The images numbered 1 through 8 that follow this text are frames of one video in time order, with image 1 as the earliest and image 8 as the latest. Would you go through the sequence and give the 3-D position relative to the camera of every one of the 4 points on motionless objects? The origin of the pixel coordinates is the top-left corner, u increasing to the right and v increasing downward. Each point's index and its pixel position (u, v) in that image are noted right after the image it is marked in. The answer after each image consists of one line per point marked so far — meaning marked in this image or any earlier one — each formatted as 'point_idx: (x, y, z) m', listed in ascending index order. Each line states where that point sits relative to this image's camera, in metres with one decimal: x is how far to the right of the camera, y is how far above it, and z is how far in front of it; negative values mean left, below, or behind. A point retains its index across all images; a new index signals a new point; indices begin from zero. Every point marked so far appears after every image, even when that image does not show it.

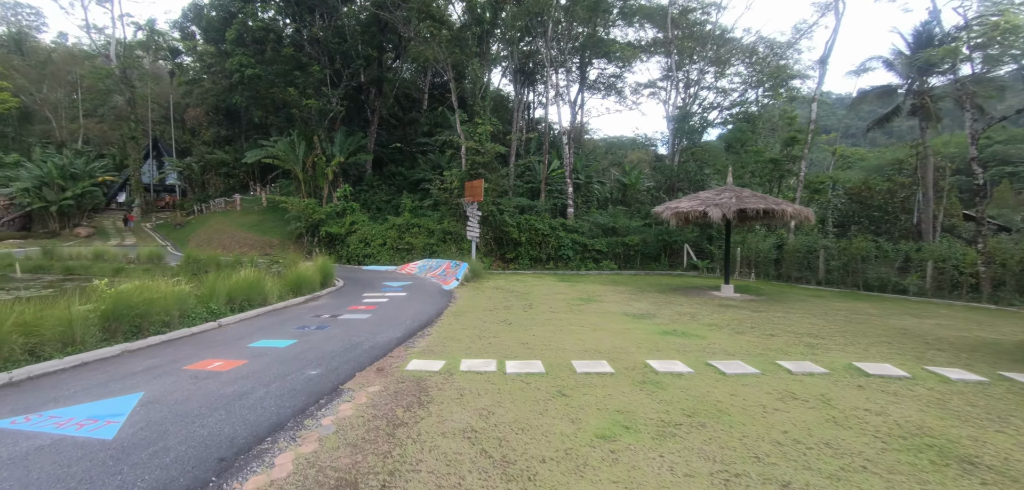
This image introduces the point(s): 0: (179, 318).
0: (-4.5, -1.0, +5.4) m
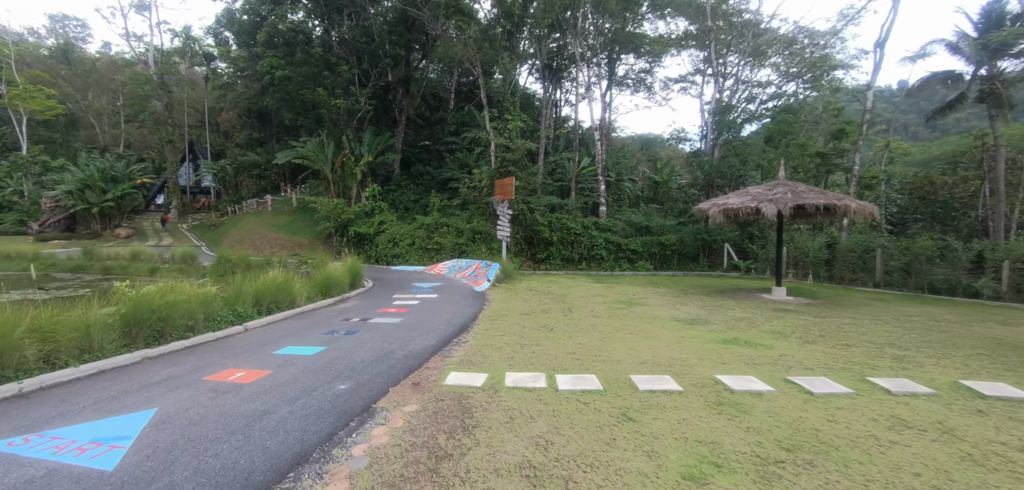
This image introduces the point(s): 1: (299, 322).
0: (-3.9, -1.0, +5.1) m
1: (-3.2, -1.2, +6.0) m
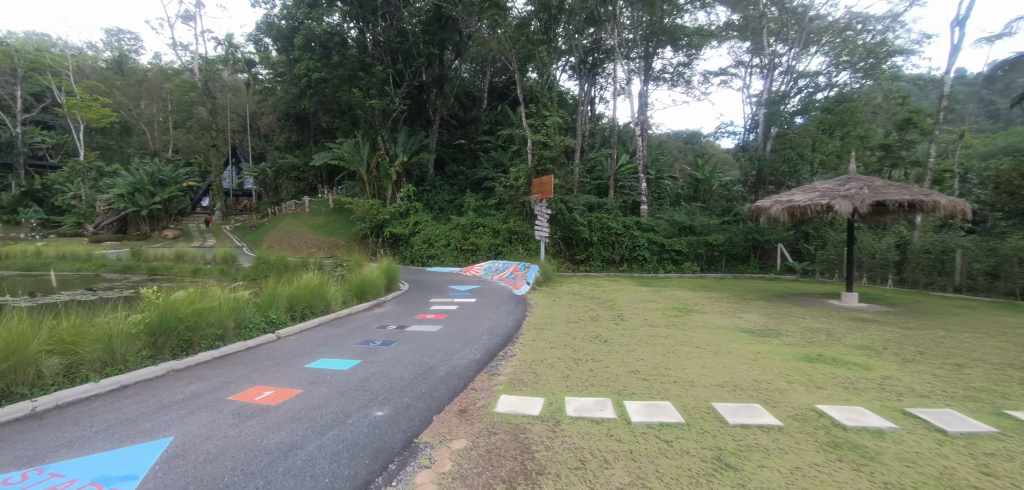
0: (-3.3, -1.0, +4.9) m
1: (-2.5, -1.2, +5.7) m
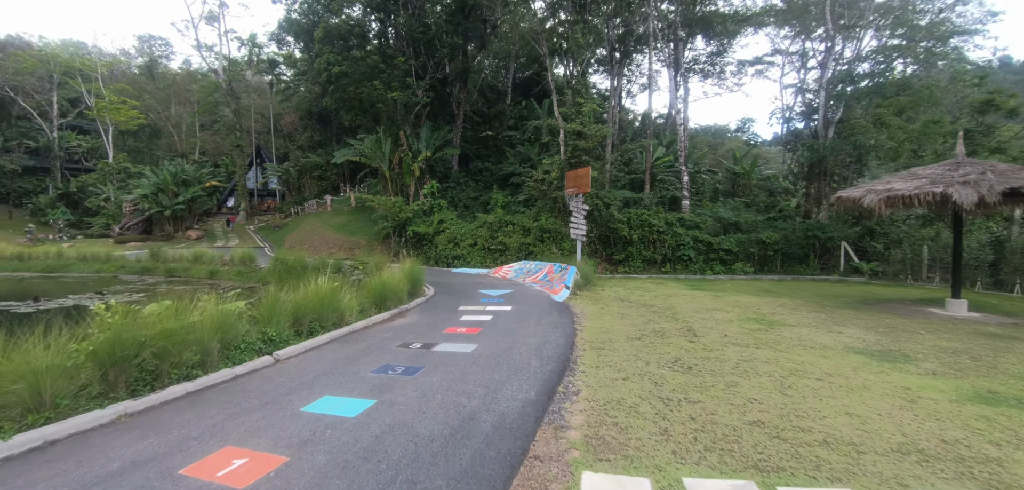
0: (-2.8, -1.0, +3.8) m
1: (-1.9, -1.2, +4.6) m
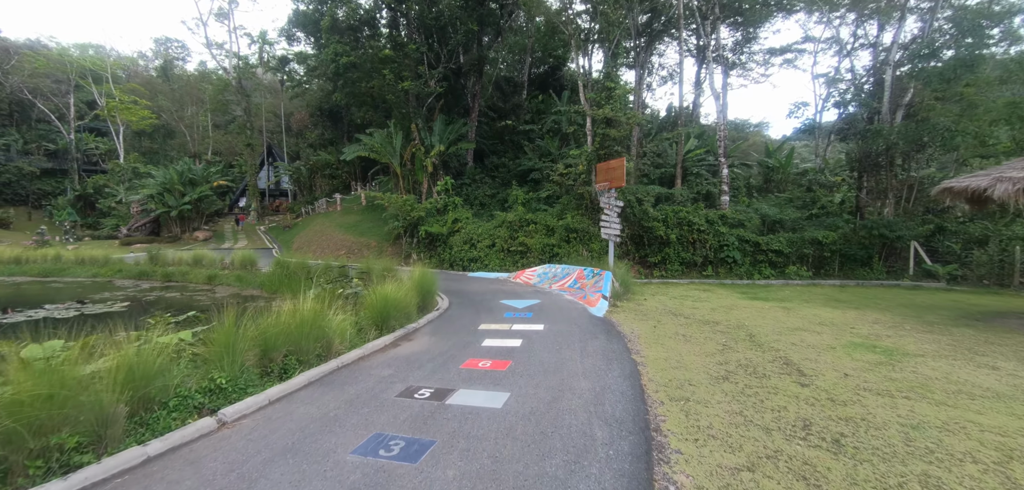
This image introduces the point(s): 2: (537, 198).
0: (-2.4, -1.1, +2.6) m
1: (-1.5, -1.3, +3.3) m
2: (+1.0, +1.8, +16.0) m
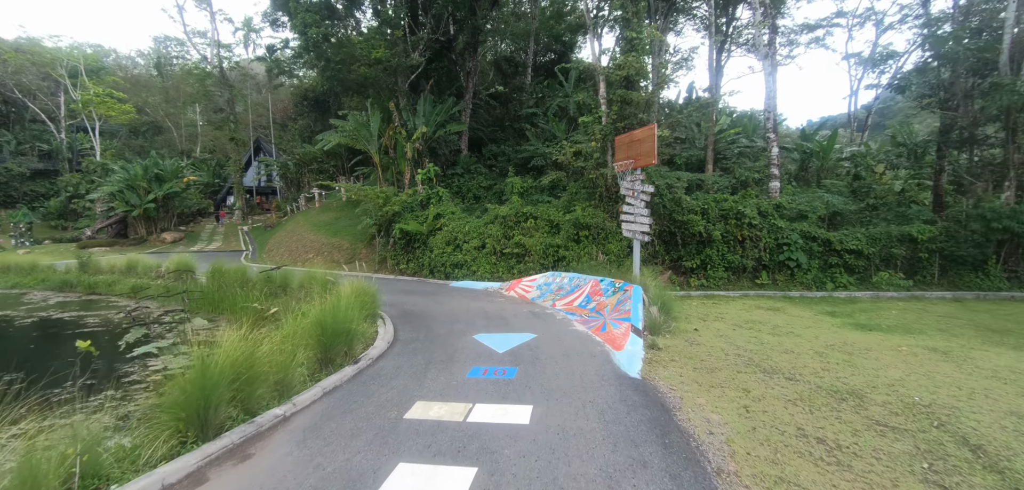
0: (-2.8, -1.2, -0.1) m
1: (-1.9, -1.4, +0.6) m
2: (+0.9, +1.8, +13.2) m
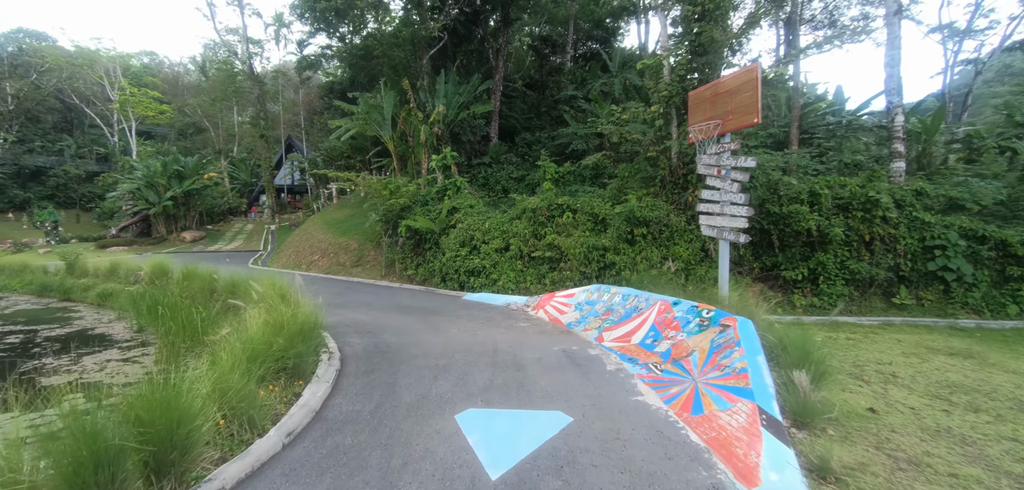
0: (-3.2, -1.3, -2.2) m
1: (-2.2, -1.4, -1.5) m
2: (+1.8, +1.8, +10.7) m
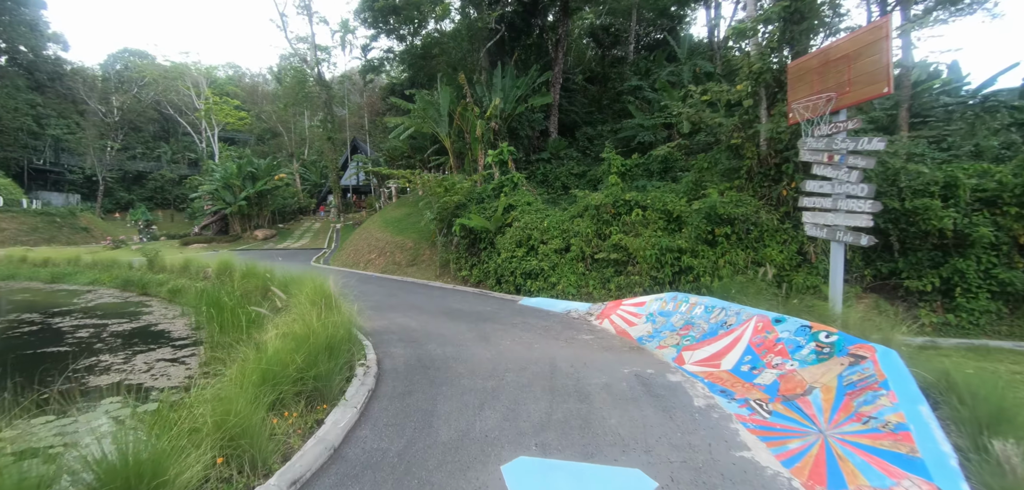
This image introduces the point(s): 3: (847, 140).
0: (-3.5, -1.3, -2.4) m
1: (-2.4, -1.4, -1.9) m
2: (+3.1, +1.8, +9.7) m
3: (+3.5, +1.1, +4.2) m
